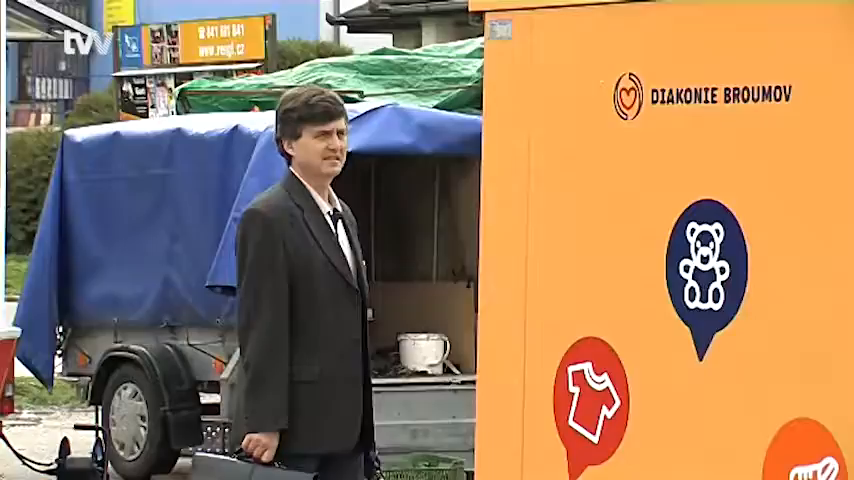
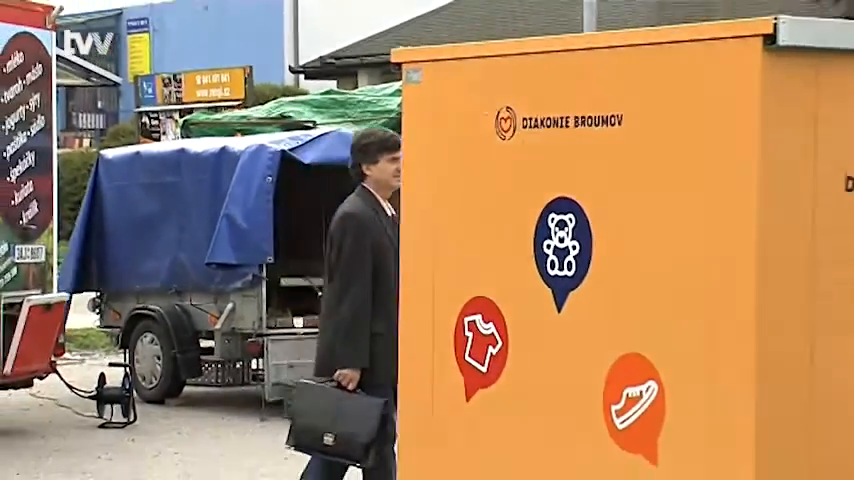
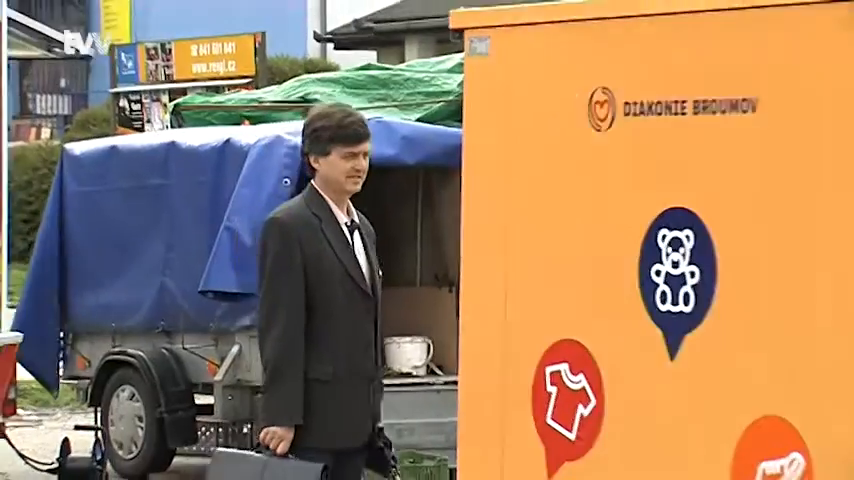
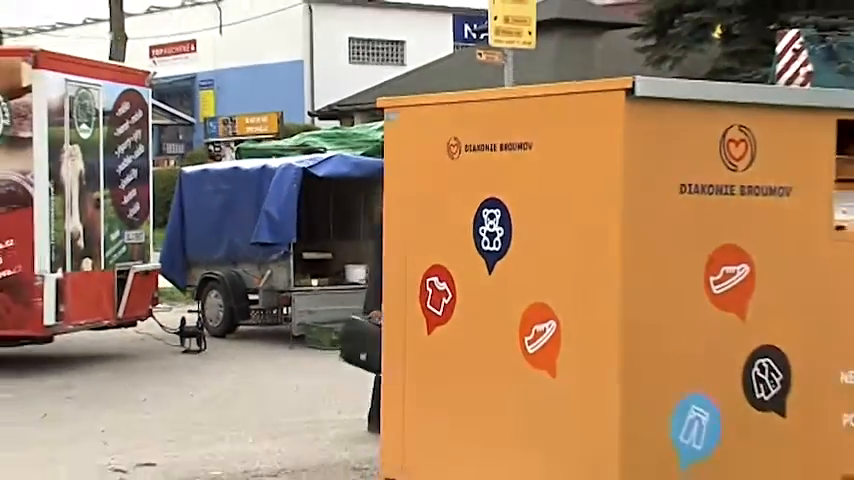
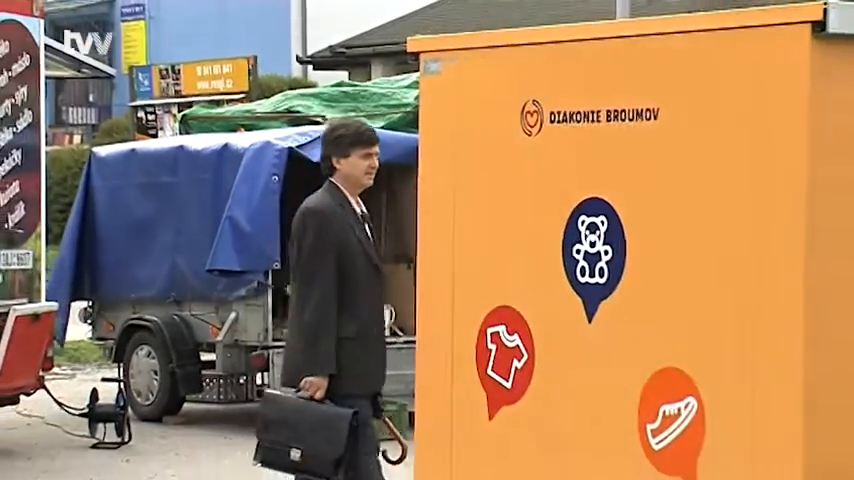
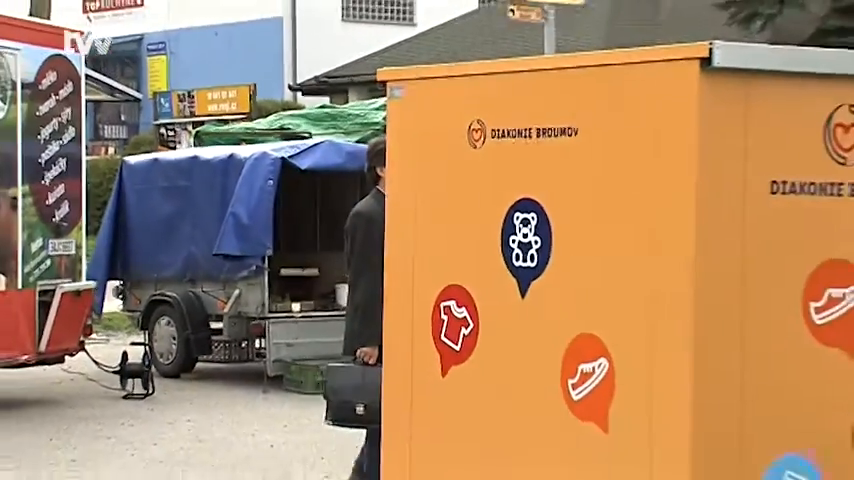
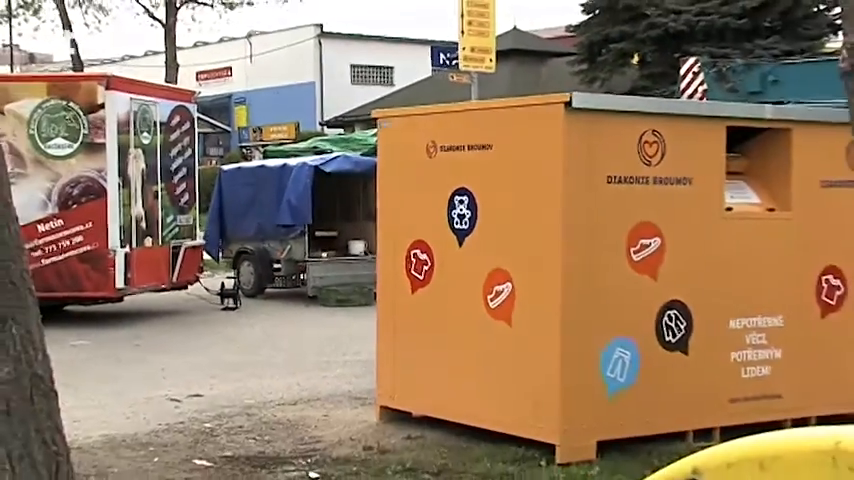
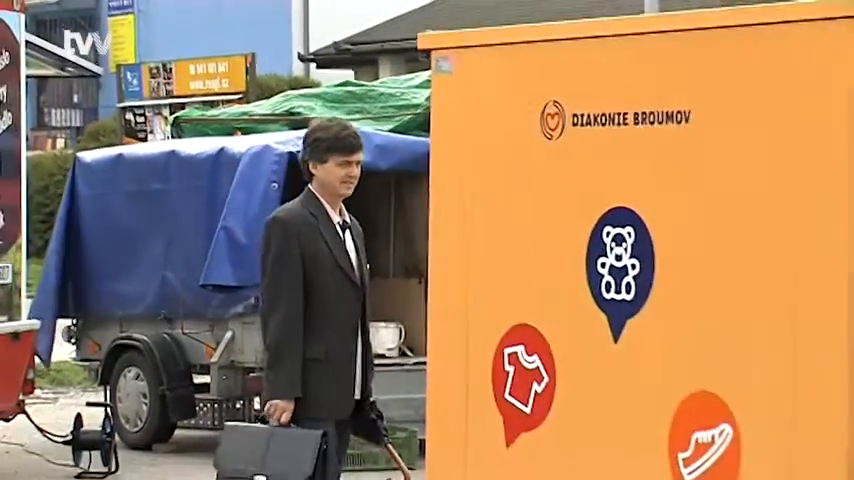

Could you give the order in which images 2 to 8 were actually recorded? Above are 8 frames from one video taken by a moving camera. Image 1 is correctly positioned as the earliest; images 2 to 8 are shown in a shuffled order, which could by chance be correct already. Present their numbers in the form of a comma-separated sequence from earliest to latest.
3, 8, 5, 2, 6, 4, 7
